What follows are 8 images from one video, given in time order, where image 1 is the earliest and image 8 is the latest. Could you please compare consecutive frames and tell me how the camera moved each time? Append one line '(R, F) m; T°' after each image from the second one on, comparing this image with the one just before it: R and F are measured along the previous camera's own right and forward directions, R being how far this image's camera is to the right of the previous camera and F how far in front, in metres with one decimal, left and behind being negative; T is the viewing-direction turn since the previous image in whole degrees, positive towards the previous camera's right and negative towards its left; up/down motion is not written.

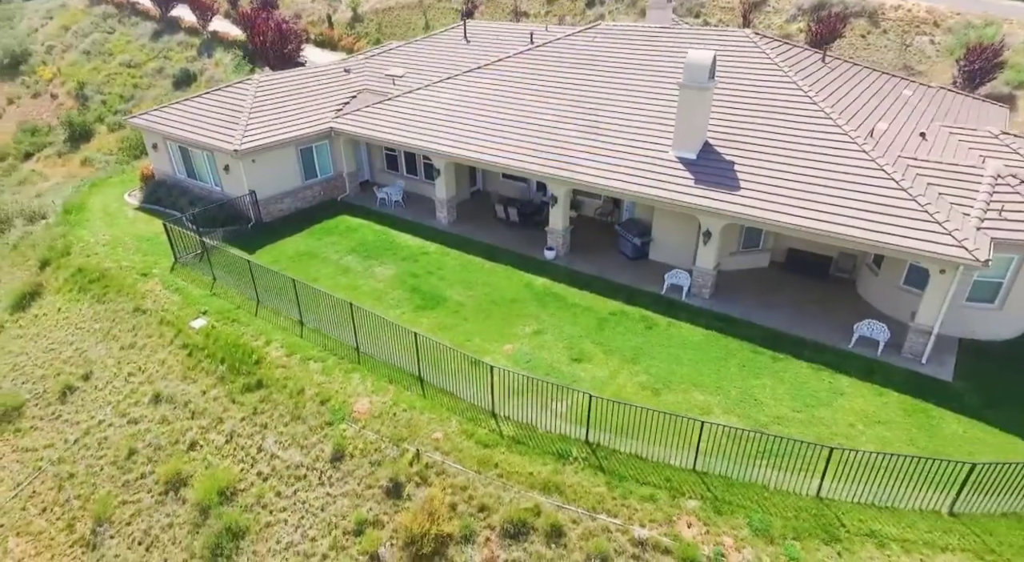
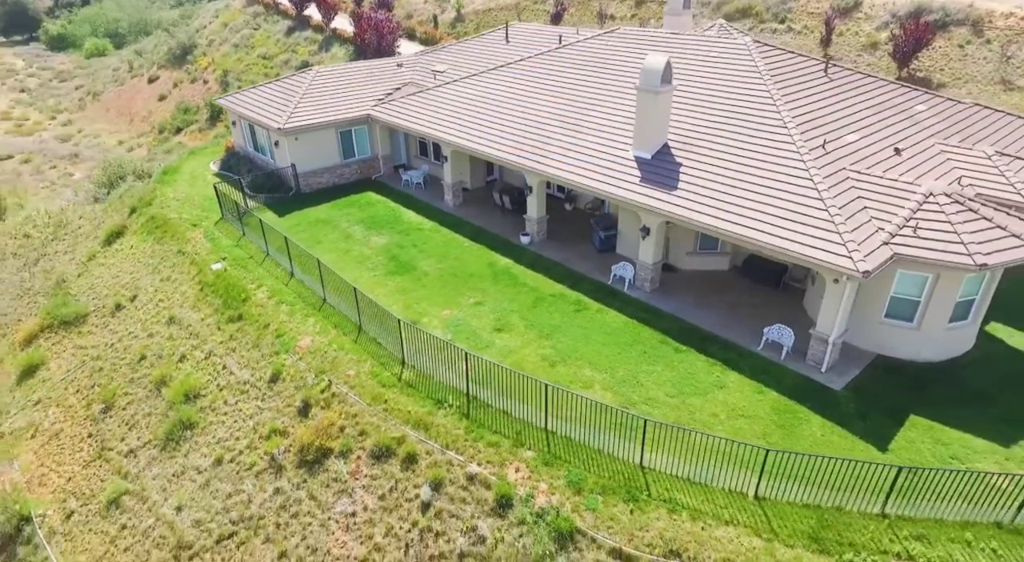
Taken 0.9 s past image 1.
(+5.3, -1.4) m; -12°
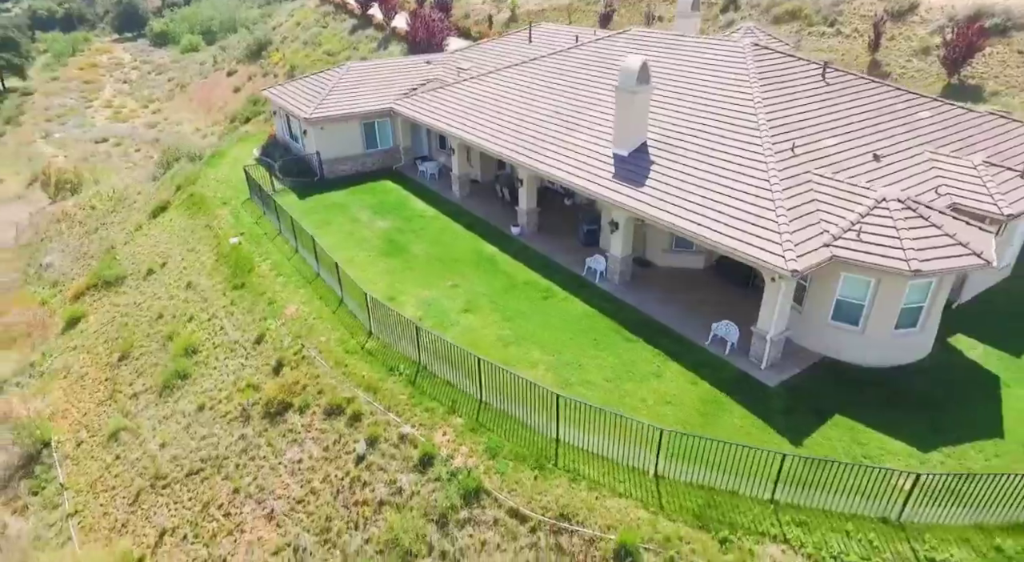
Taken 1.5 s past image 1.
(+3.0, -0.9) m; -6°
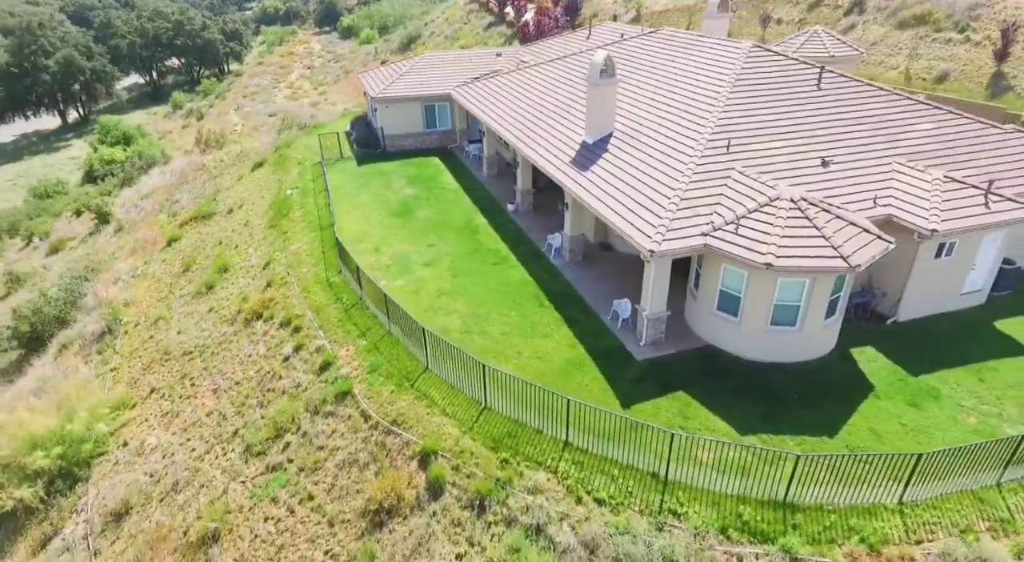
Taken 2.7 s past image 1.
(+6.9, -1.4) m; -15°
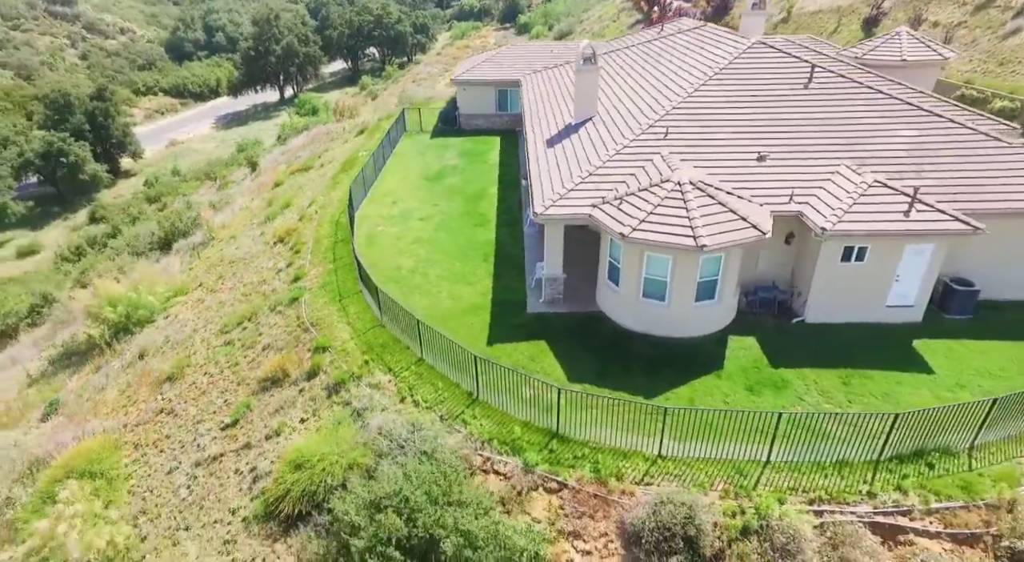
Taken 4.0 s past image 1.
(+7.6, -1.3) m; -16°
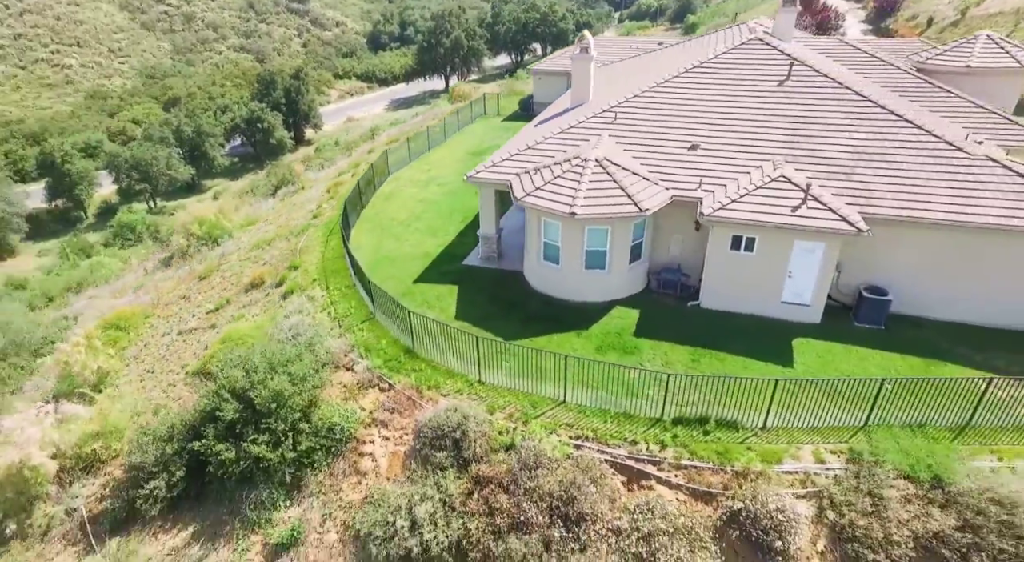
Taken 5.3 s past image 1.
(+7.4, -1.4) m; -15°
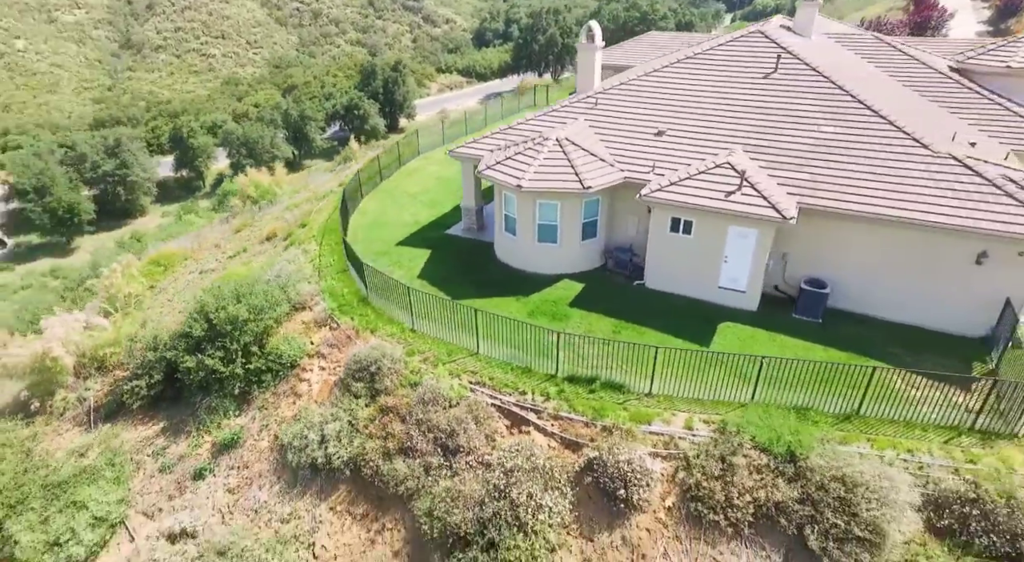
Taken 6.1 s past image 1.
(+4.4, -1.0) m; -9°
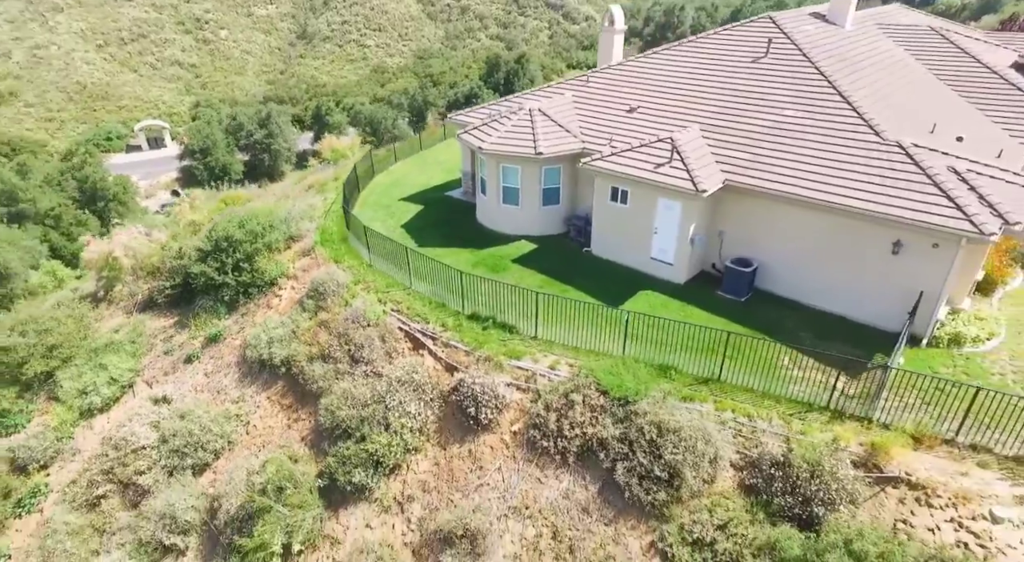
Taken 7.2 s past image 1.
(+5.6, -1.0) m; -12°
